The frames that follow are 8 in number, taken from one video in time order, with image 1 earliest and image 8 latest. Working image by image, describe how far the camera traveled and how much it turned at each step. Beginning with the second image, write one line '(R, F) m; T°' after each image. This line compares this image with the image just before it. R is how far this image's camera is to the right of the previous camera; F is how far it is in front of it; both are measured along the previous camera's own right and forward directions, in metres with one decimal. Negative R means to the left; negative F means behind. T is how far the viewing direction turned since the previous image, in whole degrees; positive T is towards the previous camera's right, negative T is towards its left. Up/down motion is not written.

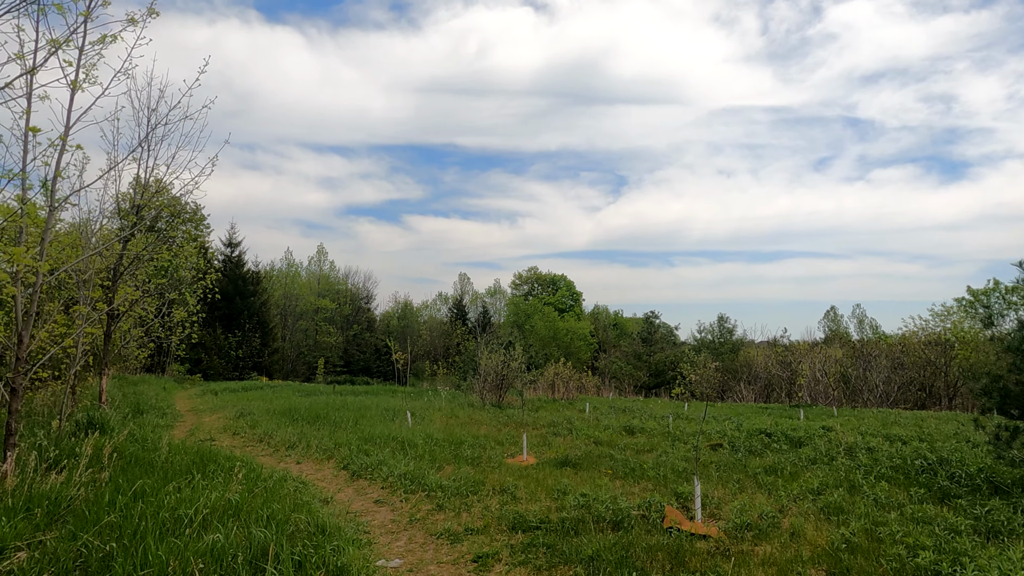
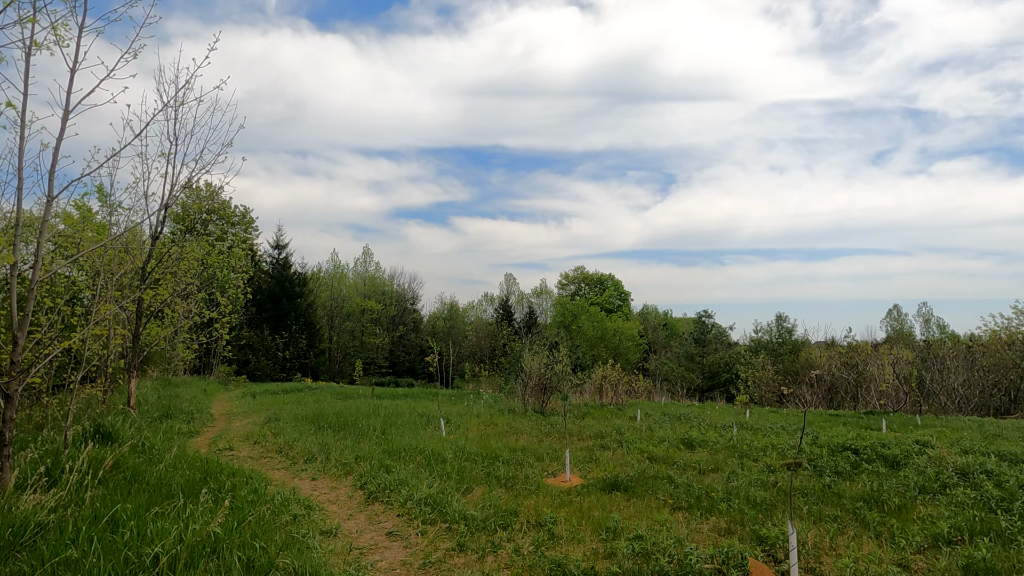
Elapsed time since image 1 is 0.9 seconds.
(+0.1, +1.0) m; -5°
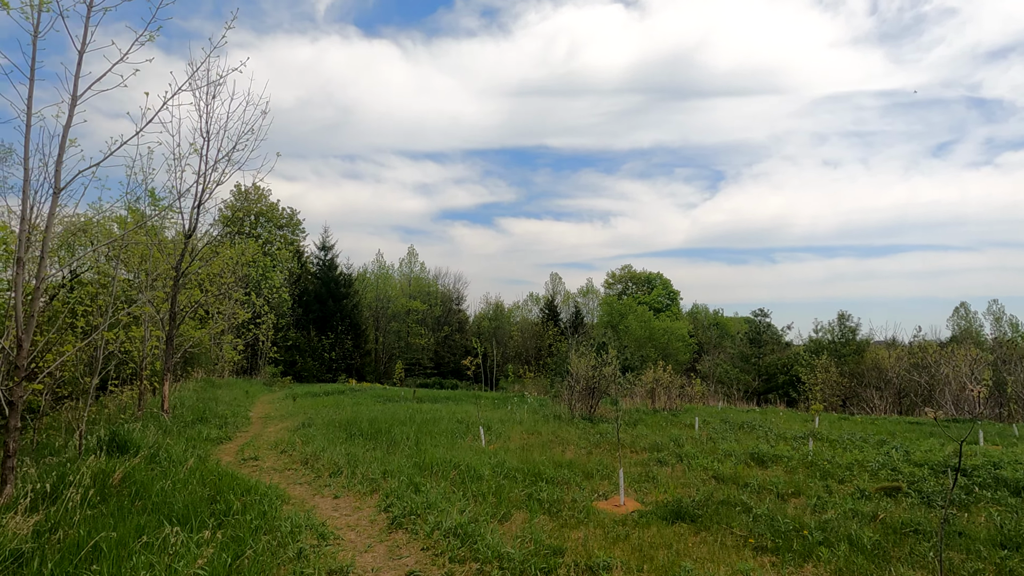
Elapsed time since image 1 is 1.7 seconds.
(0.0, +0.8) m; -5°
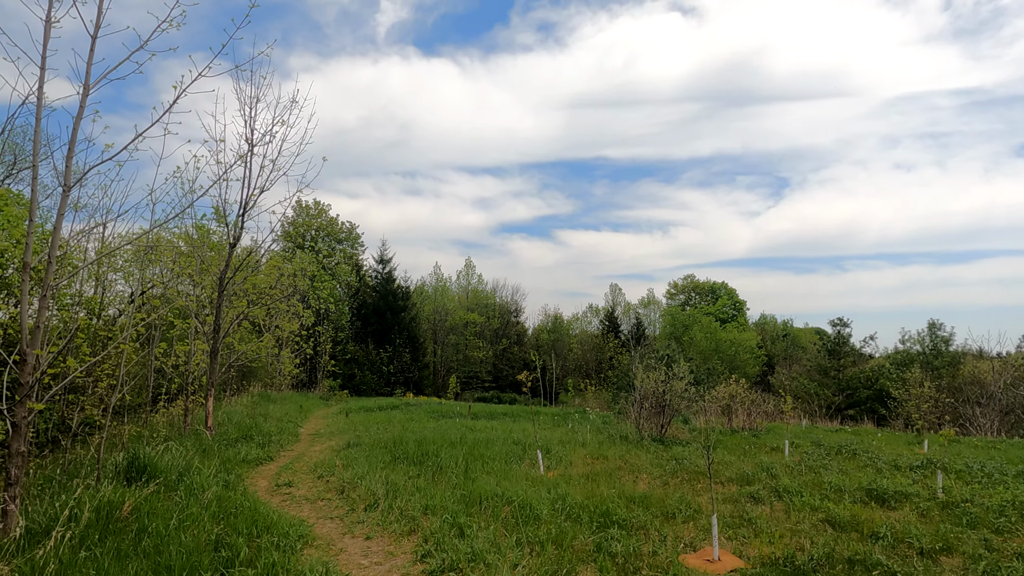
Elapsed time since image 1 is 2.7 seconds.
(0.0, +1.0) m; -7°
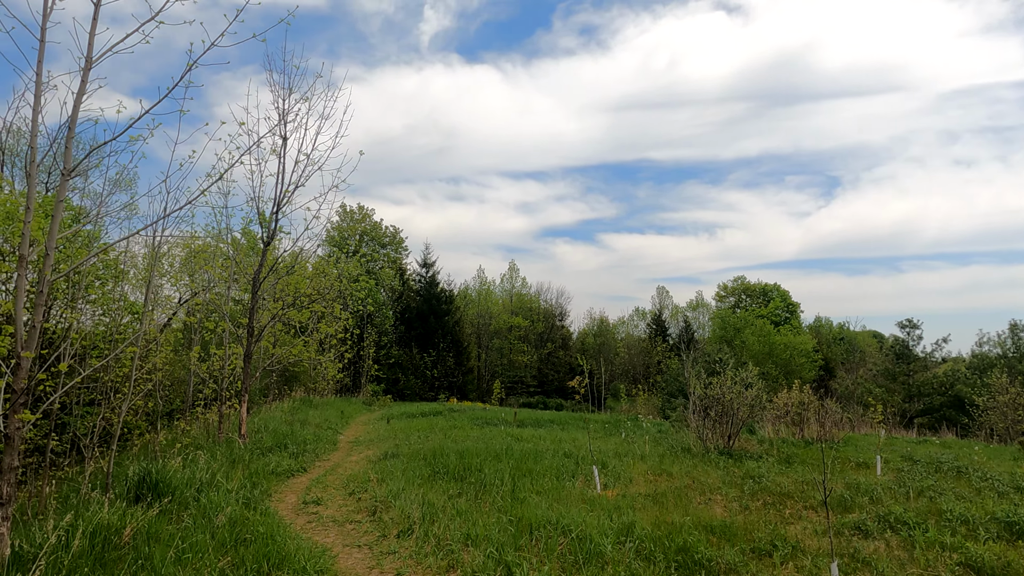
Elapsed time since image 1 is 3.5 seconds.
(-0.1, +0.8) m; -5°
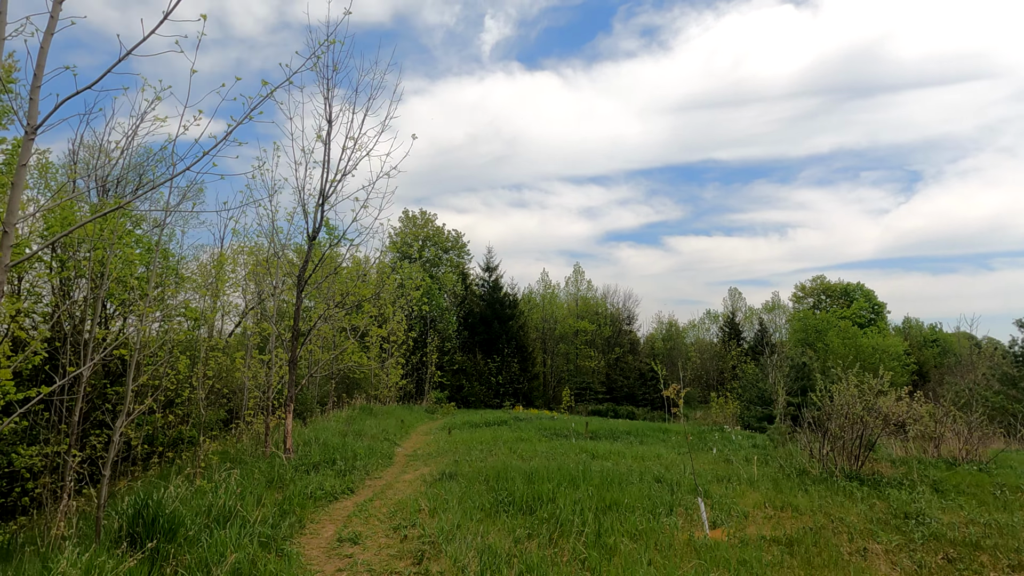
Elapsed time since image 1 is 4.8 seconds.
(-0.1, +1.2) m; -7°
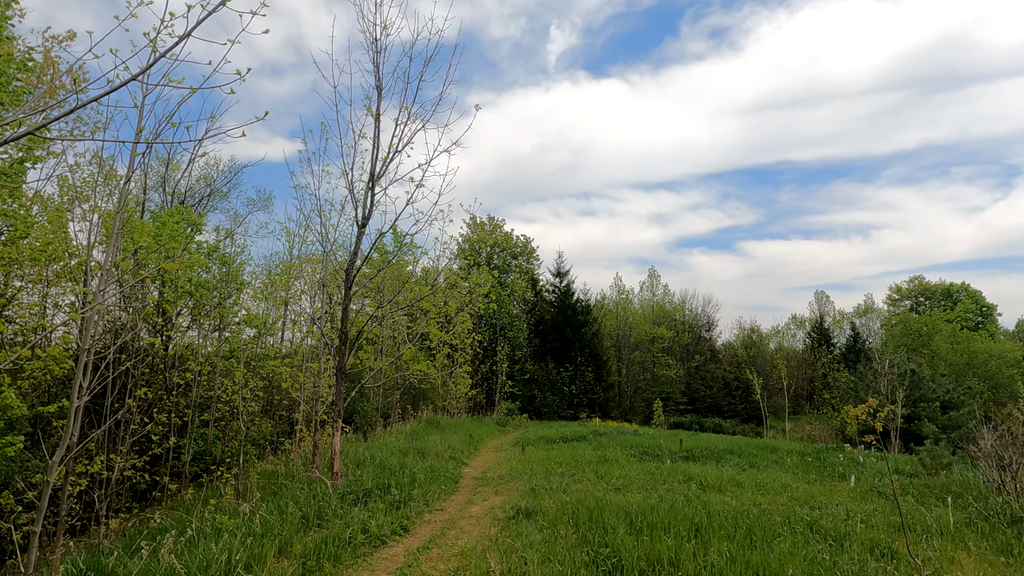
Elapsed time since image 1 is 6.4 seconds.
(-0.2, +1.4) m; -8°
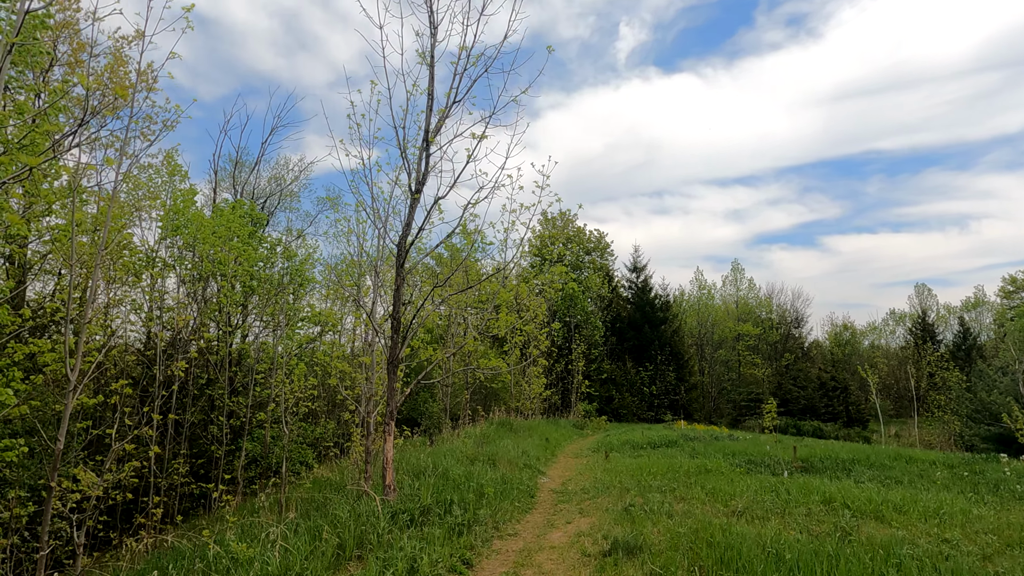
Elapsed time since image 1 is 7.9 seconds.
(-0.1, +1.2) m; -8°
